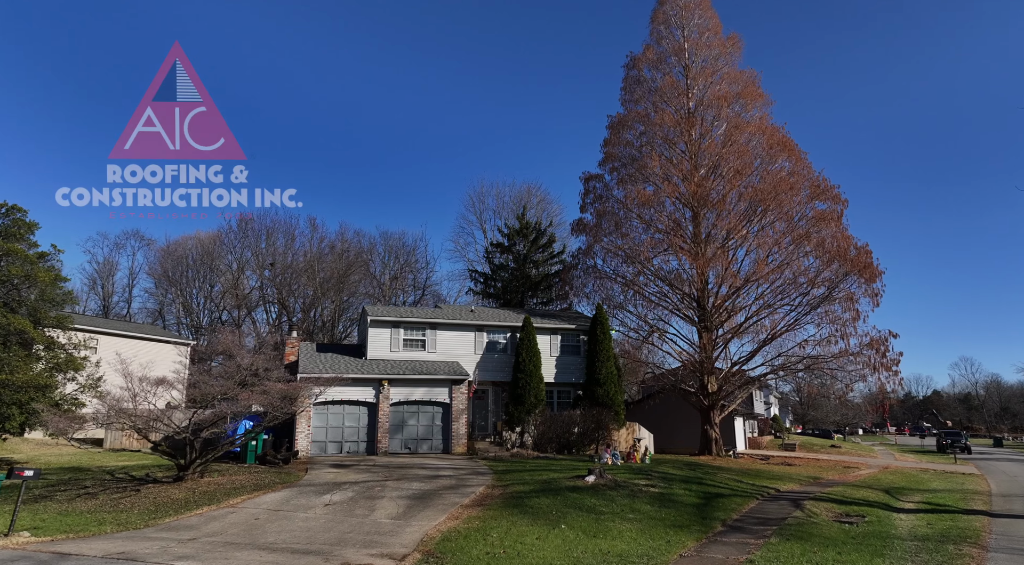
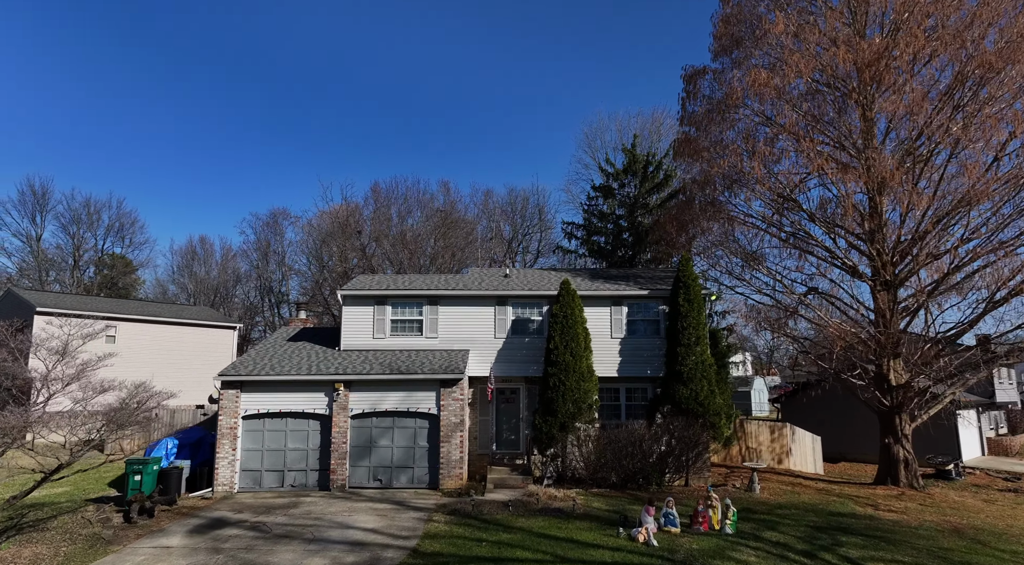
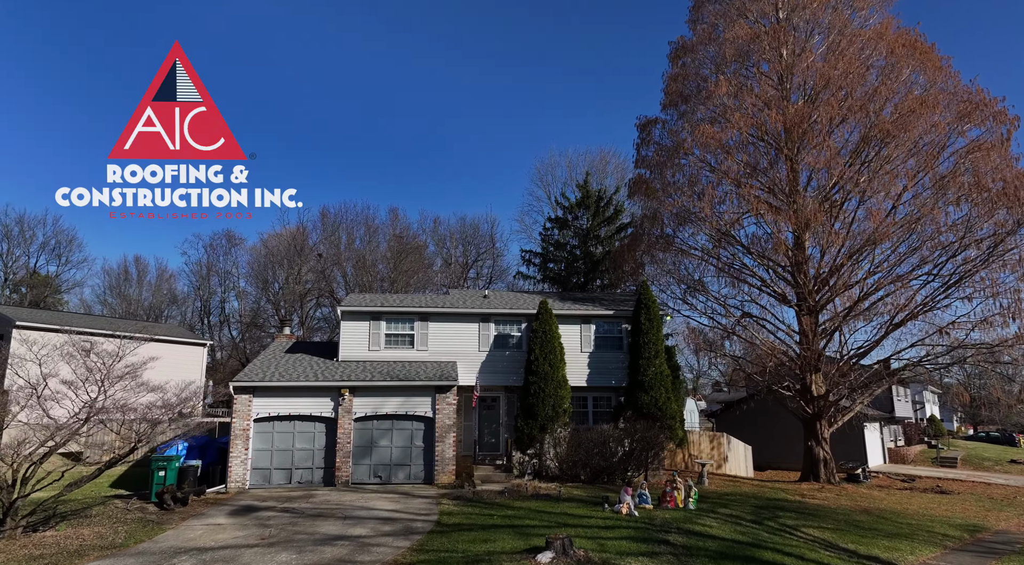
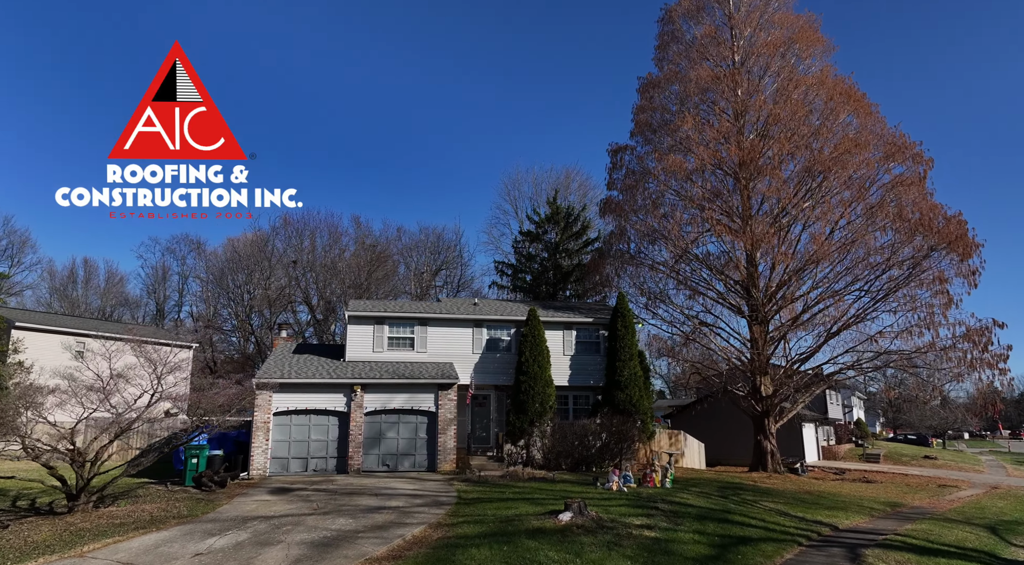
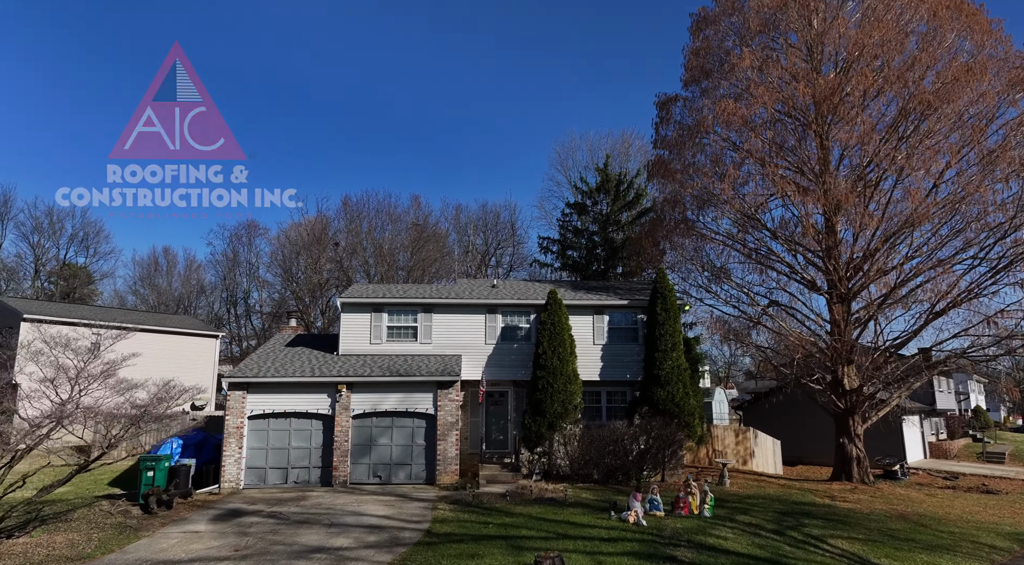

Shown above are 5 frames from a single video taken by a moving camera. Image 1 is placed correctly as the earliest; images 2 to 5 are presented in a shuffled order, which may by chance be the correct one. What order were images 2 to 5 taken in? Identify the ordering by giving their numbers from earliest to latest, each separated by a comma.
4, 3, 5, 2
